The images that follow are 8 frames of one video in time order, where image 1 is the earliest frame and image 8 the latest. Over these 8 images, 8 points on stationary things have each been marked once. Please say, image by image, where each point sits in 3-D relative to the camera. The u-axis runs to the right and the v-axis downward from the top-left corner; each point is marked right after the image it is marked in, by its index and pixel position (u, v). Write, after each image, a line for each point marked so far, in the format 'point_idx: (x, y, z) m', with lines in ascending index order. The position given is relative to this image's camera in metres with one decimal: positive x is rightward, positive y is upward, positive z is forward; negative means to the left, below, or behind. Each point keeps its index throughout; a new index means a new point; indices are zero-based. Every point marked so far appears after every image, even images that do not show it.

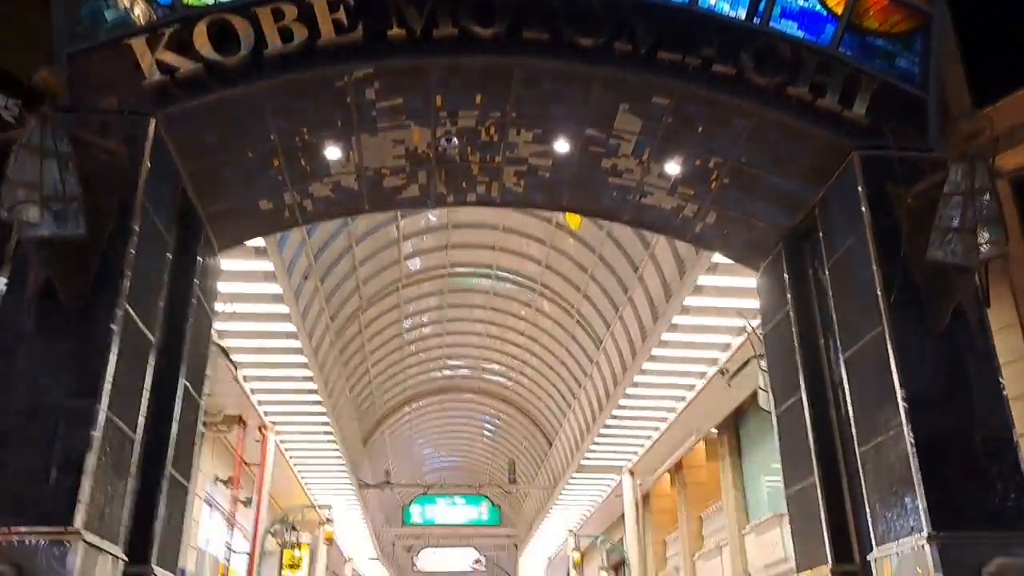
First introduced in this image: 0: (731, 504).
0: (+4.4, -4.3, +16.7) m
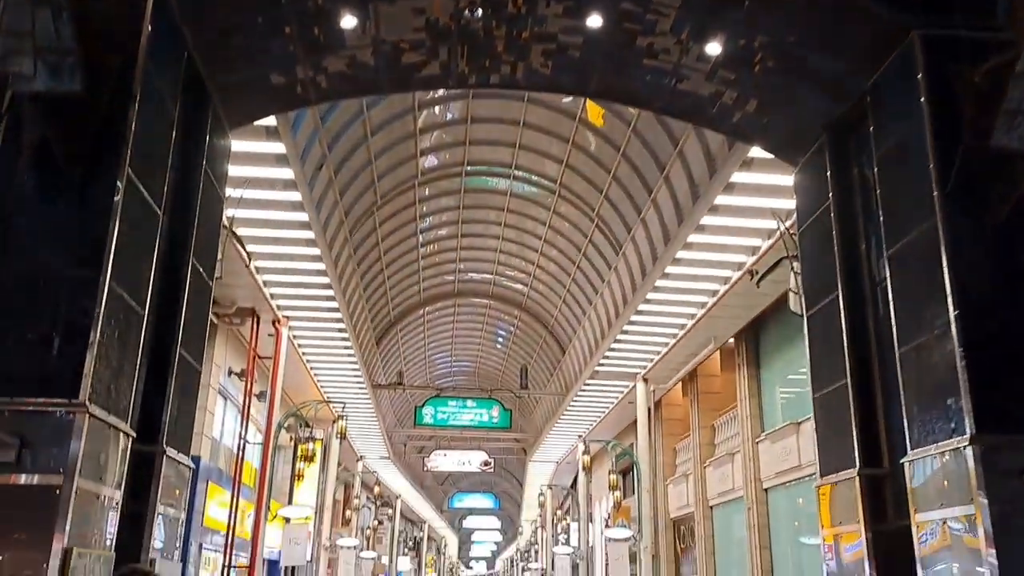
0: (+4.7, -2.5, +16.6) m
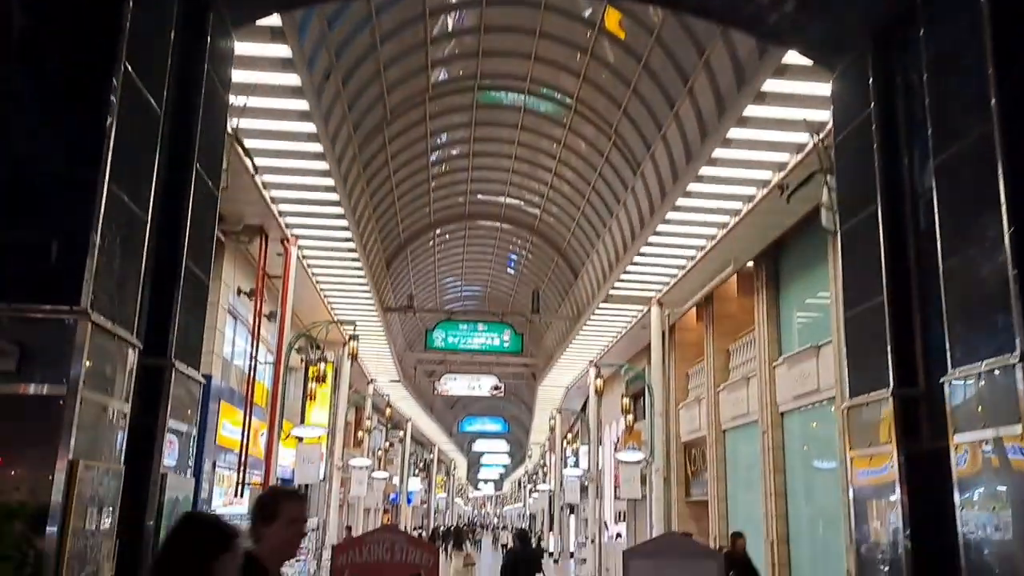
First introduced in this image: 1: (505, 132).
0: (+4.9, -0.9, +16.3) m
1: (-0.2, +3.7, +19.7) m
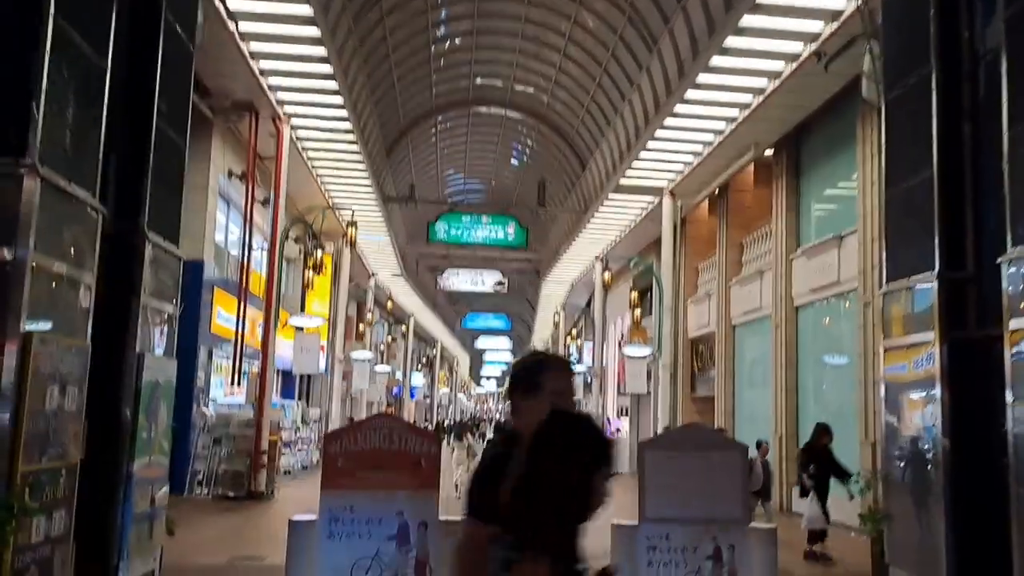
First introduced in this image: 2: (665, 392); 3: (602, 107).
0: (+5.0, +1.2, +15.6) m
1: (0.0, +6.2, +18.4) m
2: (+3.2, -2.3, +17.6) m
3: (+2.2, +4.3, +19.7) m
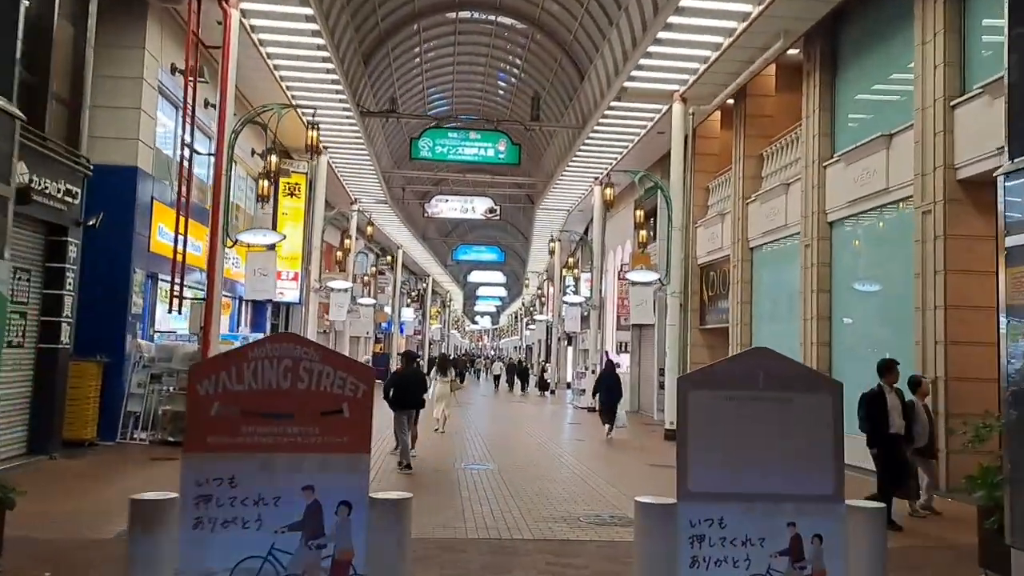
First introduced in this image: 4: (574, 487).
0: (+4.9, +2.5, +13.4) m
1: (-0.2, +7.8, +15.8) m
2: (+3.0, -0.7, +15.7) m
3: (+2.0, +6.0, +17.3) m
4: (+0.7, -2.3, +9.5) m
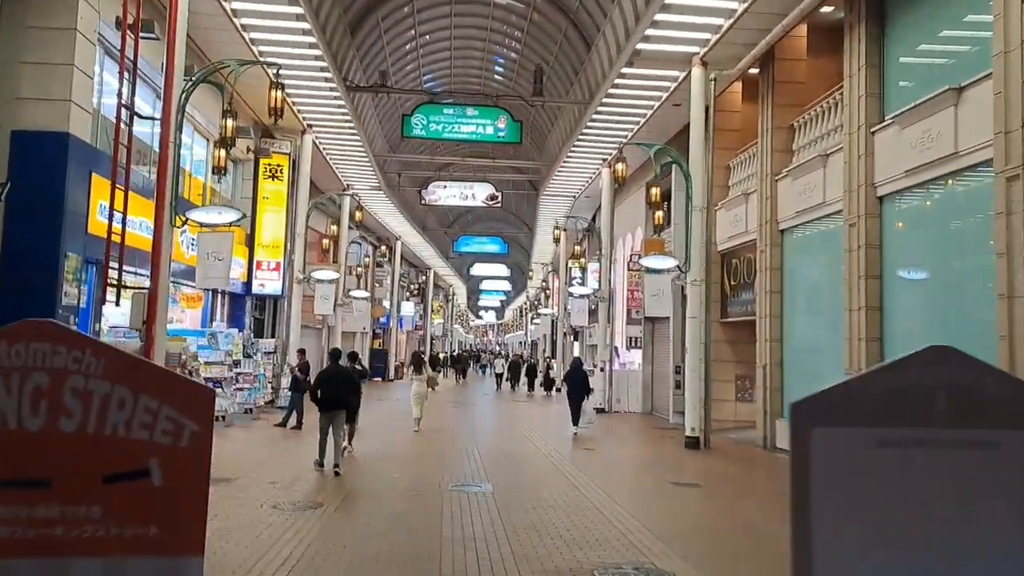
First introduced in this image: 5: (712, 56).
0: (+4.8, +2.7, +11.6) m
1: (-0.2, +8.0, +14.0) m
2: (+3.0, -0.5, +14.0) m
3: (+1.9, +6.2, +15.5) m
4: (+0.7, -2.1, +7.7) m
5: (+3.5, +4.0, +14.2) m
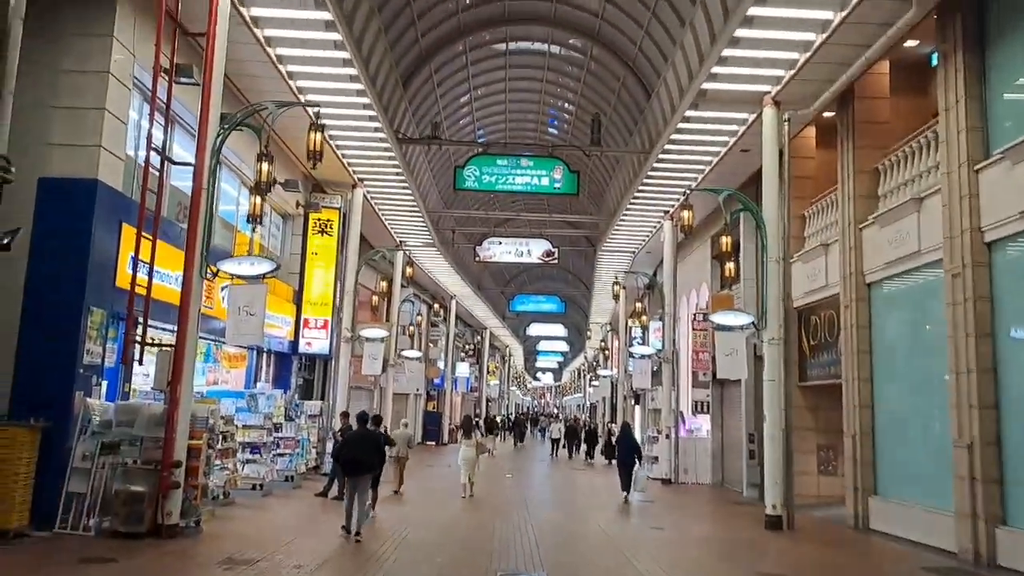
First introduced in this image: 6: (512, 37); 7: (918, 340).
0: (+5.5, +2.0, +10.4) m
1: (+0.7, +7.1, +13.5) m
2: (+3.9, -1.4, +12.6) m
3: (+3.0, +5.1, +14.7) m
4: (+1.1, -2.6, +6.5) m
5: (+4.4, +3.1, +13.2) m
6: (0.0, +6.0, +19.8) m
7: (+5.6, -0.7, +11.3) m
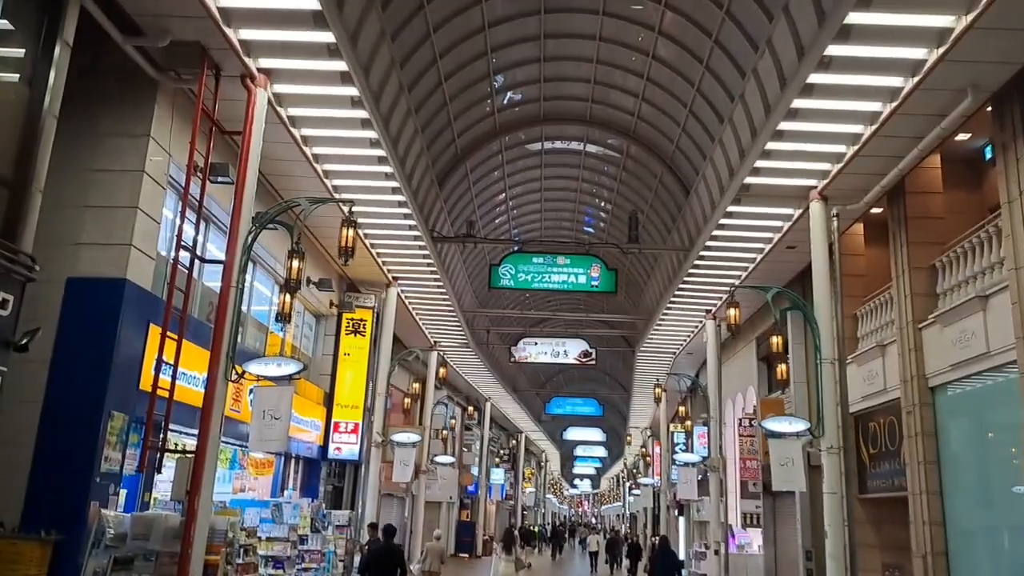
0: (+6.0, +0.8, +9.8) m
1: (+1.3, +5.4, +13.7) m
2: (+4.5, -2.9, +11.7) m
3: (+3.6, +3.4, +14.6) m
4: (+1.4, -3.3, +5.5) m
5: (+5.0, +1.5, +12.8) m
6: (+0.9, +3.6, +19.9) m
7: (+6.1, -2.0, +10.4) m
